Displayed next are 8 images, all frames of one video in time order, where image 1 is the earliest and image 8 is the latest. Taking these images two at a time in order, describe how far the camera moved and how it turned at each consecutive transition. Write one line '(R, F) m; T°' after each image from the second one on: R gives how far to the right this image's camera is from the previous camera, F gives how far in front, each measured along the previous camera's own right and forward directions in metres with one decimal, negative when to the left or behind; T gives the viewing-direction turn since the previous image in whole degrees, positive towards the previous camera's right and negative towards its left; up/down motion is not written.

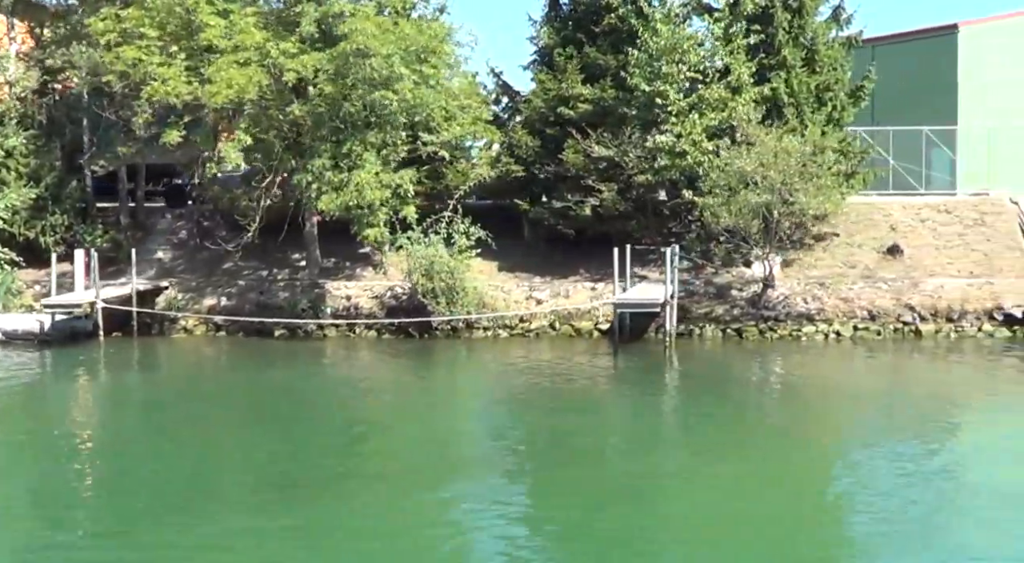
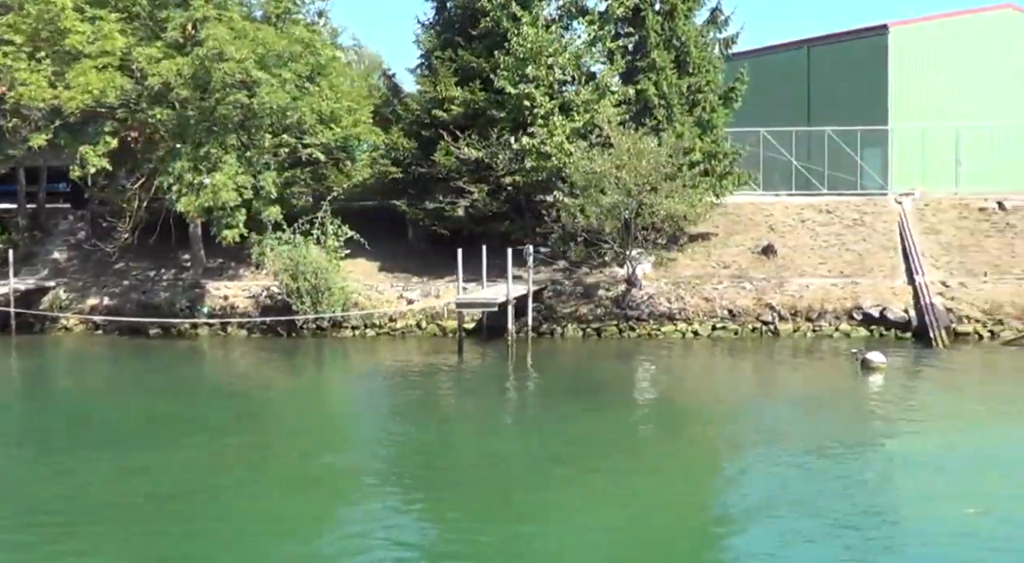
(+3.7, -0.4) m; -1°
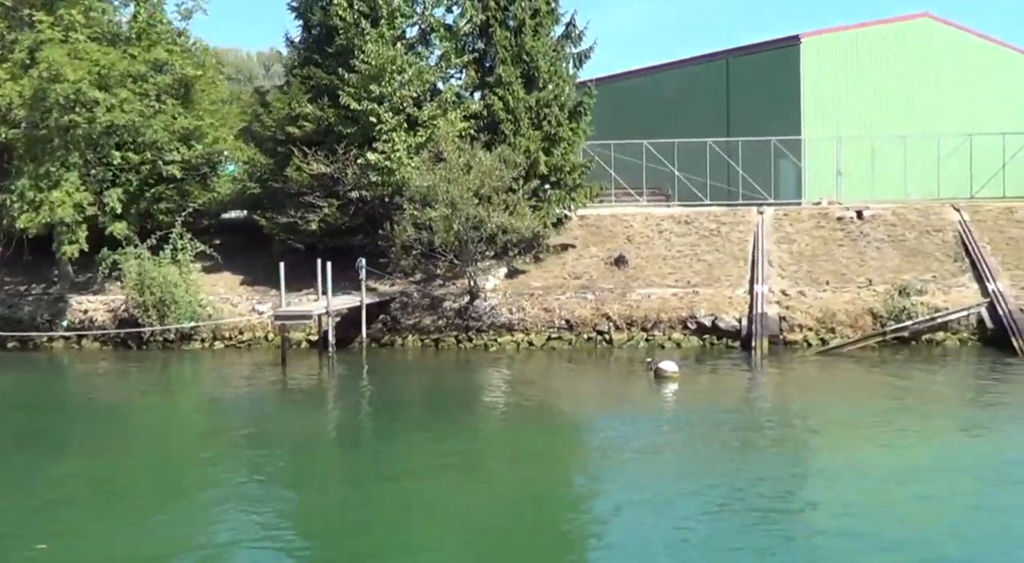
(+4.3, -0.4) m; -1°
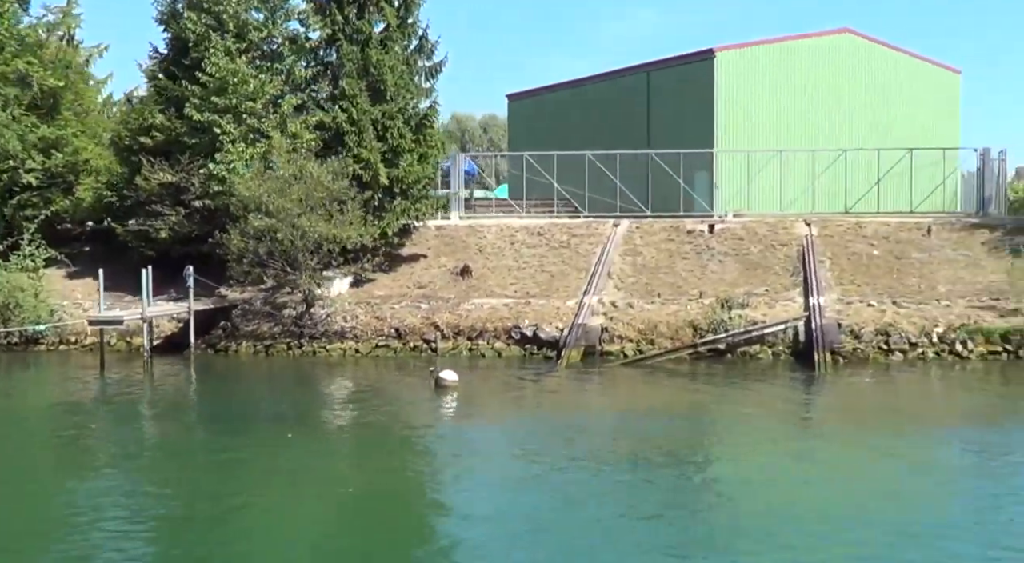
(+4.9, -0.4) m; -1°
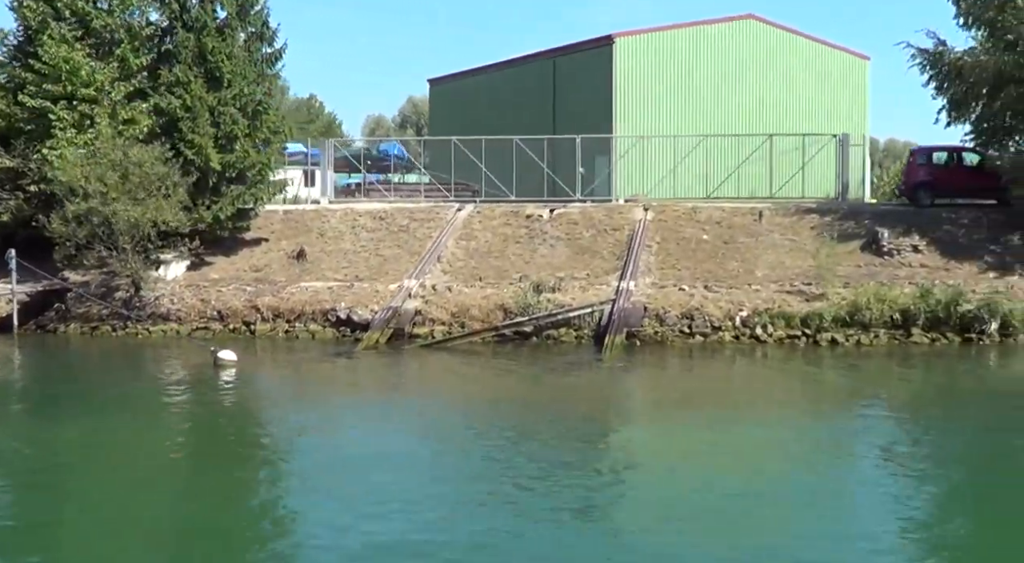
(+5.0, -0.5) m; -1°
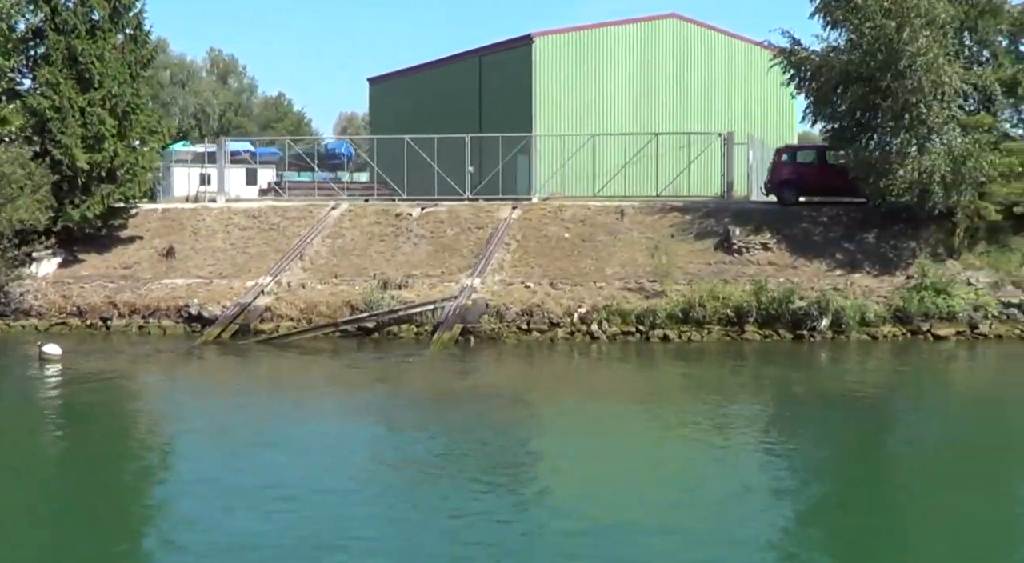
(+4.4, -0.4) m; -1°
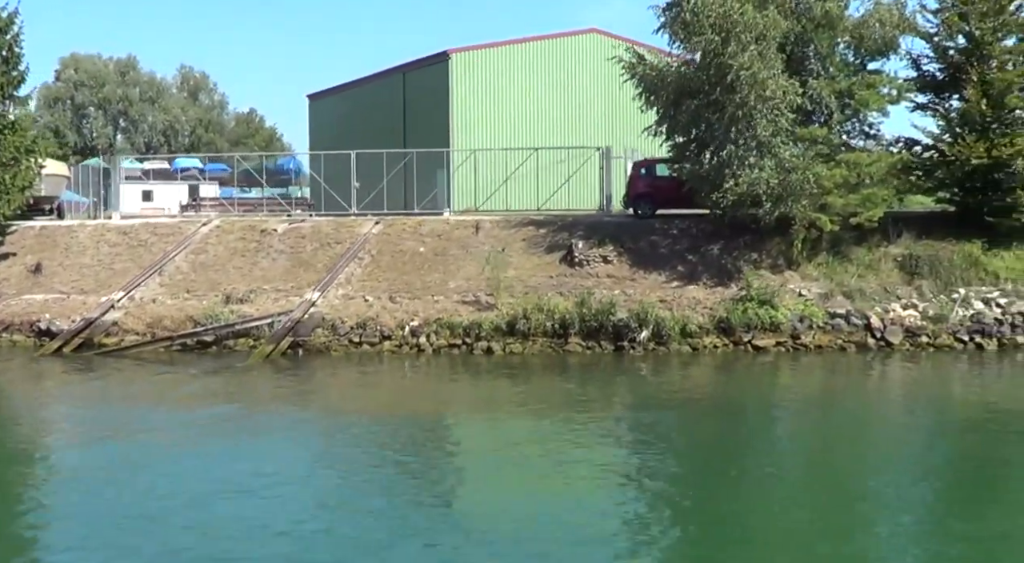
(+4.9, -0.5) m; -2°
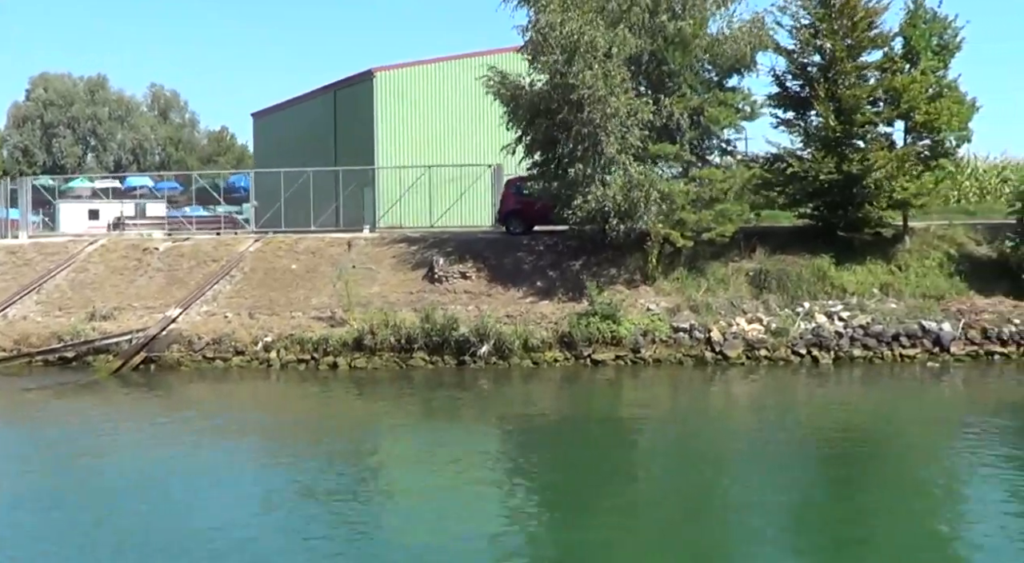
(+4.4, -0.4) m; -1°
